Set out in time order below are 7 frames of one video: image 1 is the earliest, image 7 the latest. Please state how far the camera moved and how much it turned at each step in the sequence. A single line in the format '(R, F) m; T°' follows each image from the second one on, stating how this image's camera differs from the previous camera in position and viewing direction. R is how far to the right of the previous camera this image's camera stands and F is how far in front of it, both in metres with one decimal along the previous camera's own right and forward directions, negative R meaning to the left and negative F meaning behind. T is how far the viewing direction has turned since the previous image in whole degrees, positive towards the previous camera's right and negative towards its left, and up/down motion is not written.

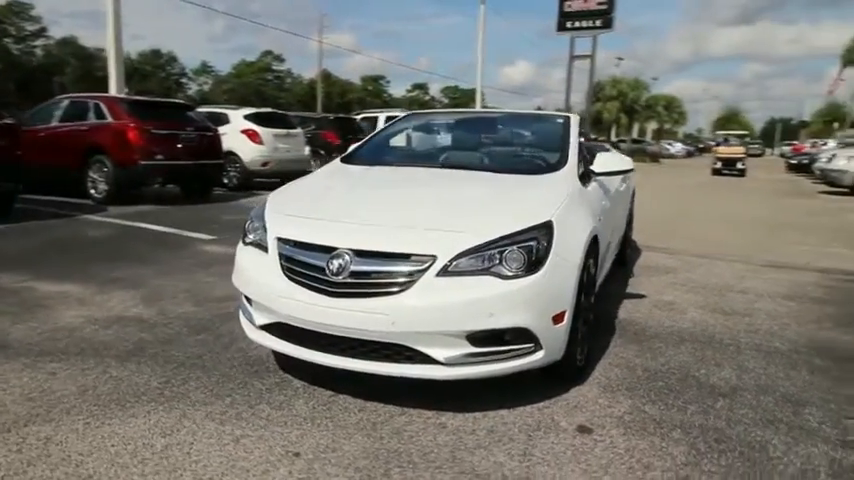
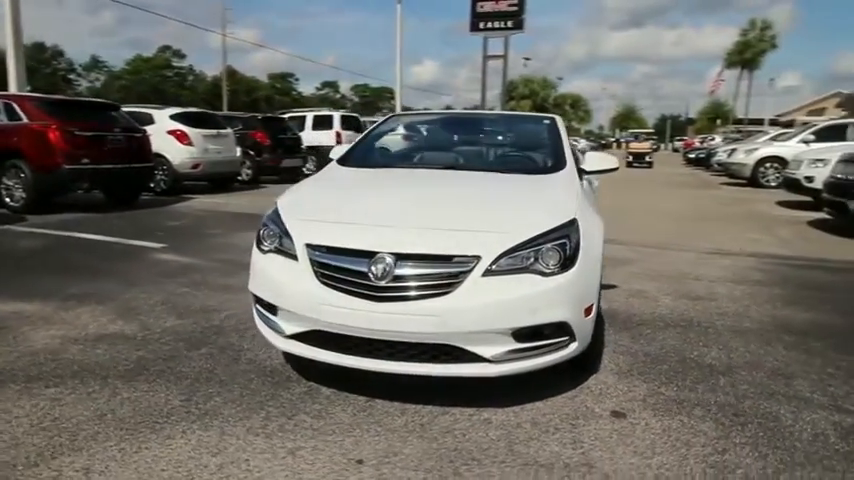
(-0.7, 0.0) m; +9°
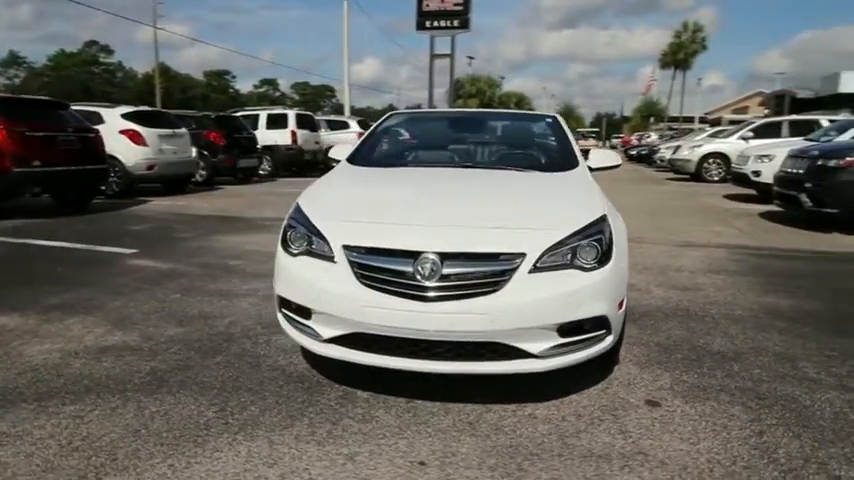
(-0.6, 0.0) m; +6°
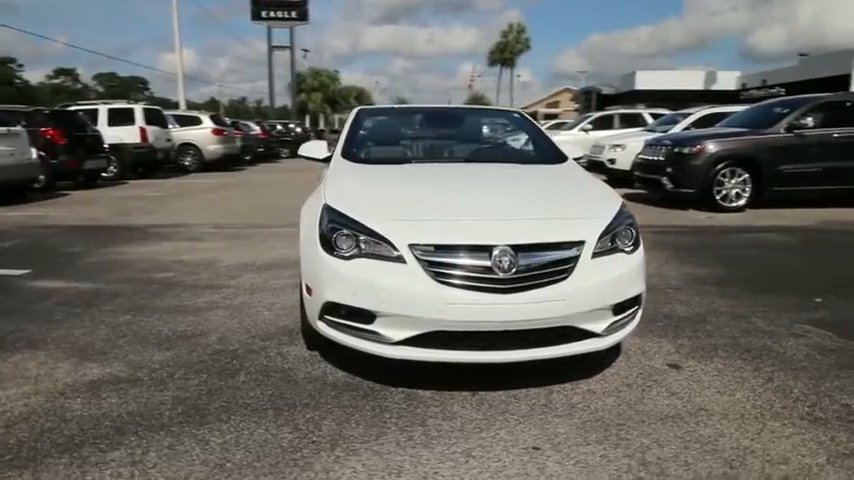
(-1.3, +0.2) m; +16°
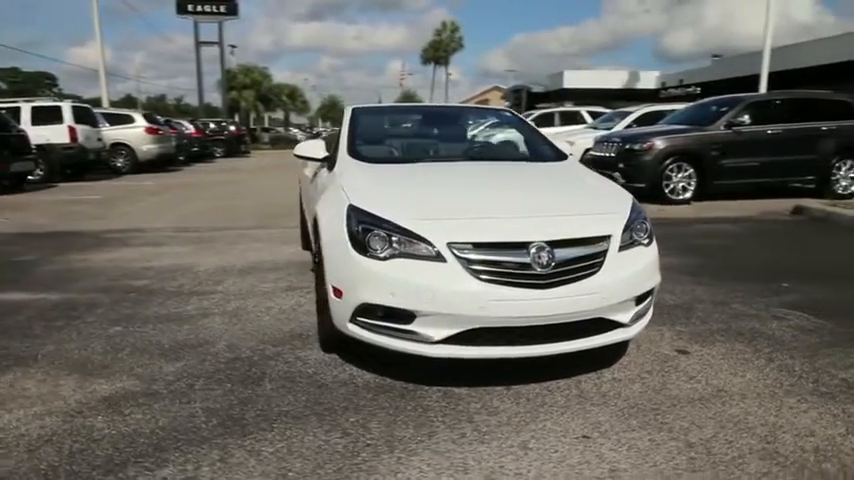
(-0.6, 0.0) m; +7°
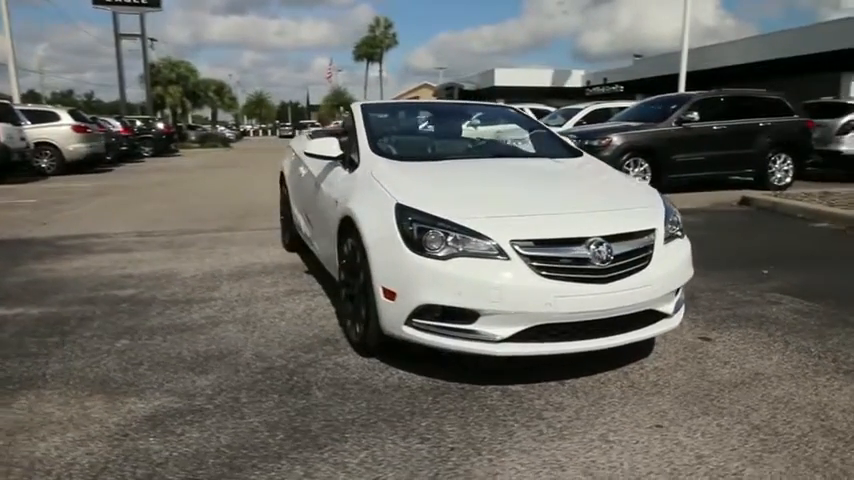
(-0.7, +0.1) m; +7°
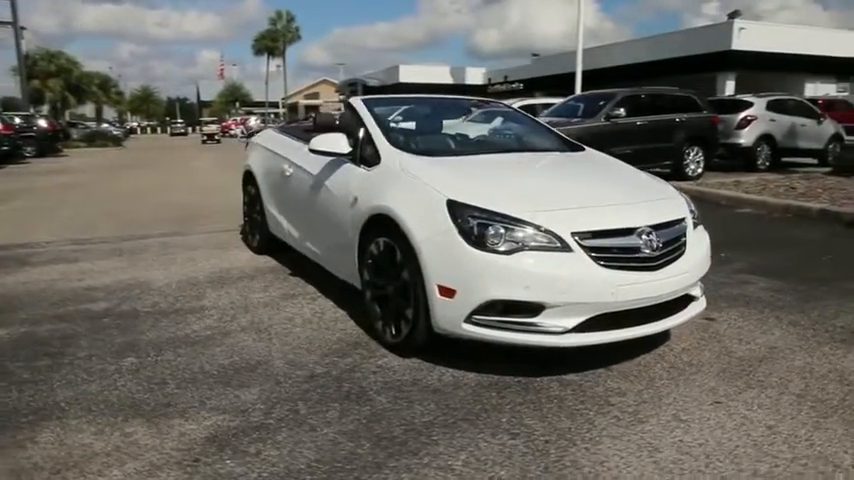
(-0.9, +0.1) m; +10°
